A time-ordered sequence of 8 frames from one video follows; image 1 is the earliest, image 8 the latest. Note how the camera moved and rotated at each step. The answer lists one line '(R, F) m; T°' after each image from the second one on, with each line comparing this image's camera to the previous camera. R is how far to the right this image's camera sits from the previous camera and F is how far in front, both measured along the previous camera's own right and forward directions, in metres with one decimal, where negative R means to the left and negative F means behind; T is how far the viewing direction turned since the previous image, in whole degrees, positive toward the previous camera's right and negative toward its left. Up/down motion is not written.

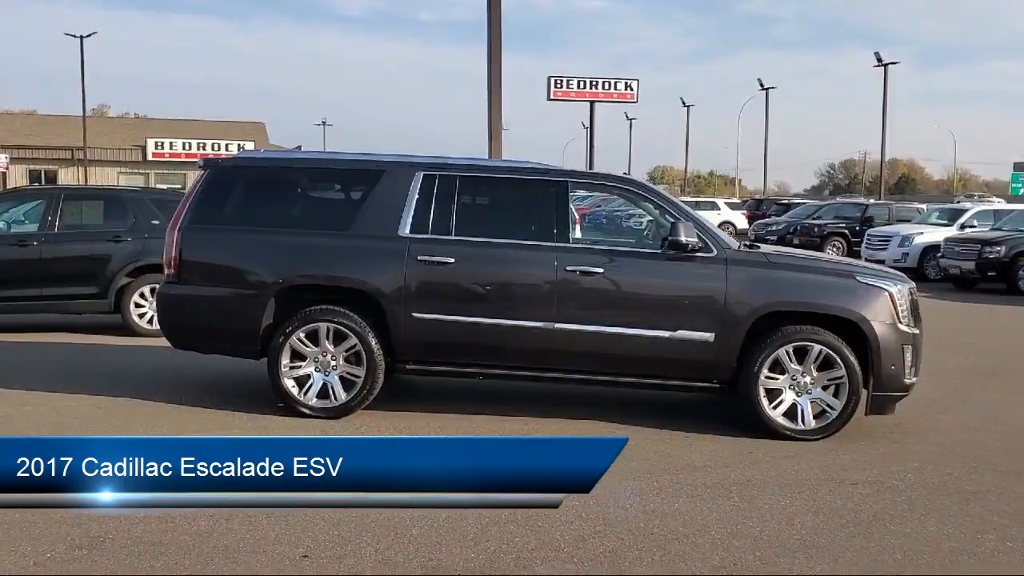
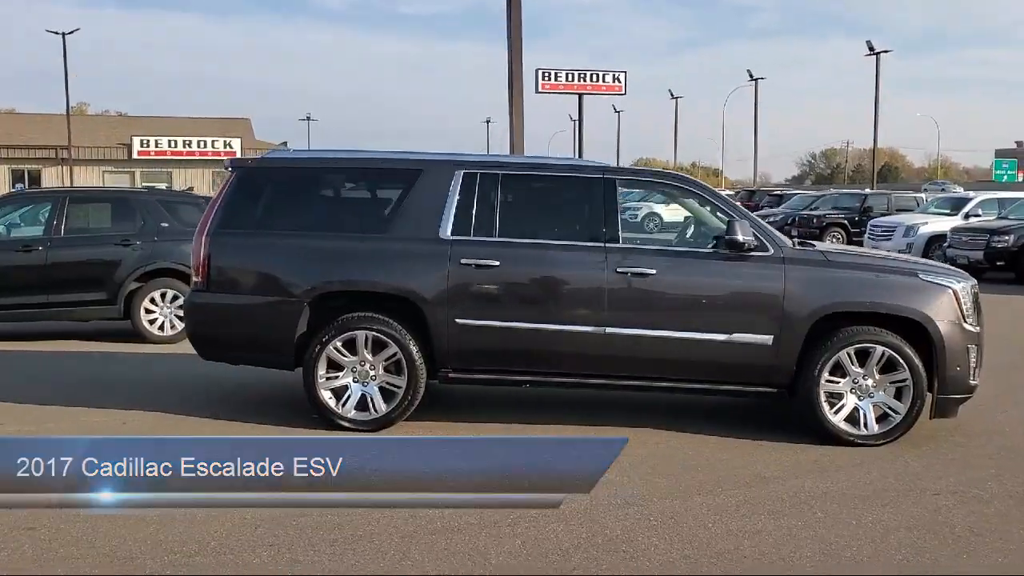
(-0.4, +0.3) m; +1°
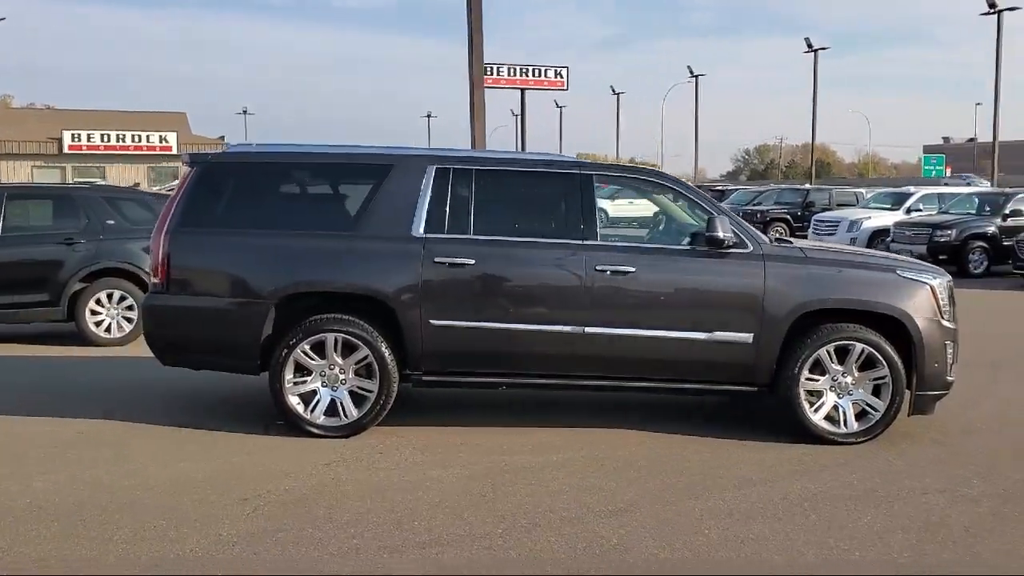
(-0.2, +0.2) m; +4°
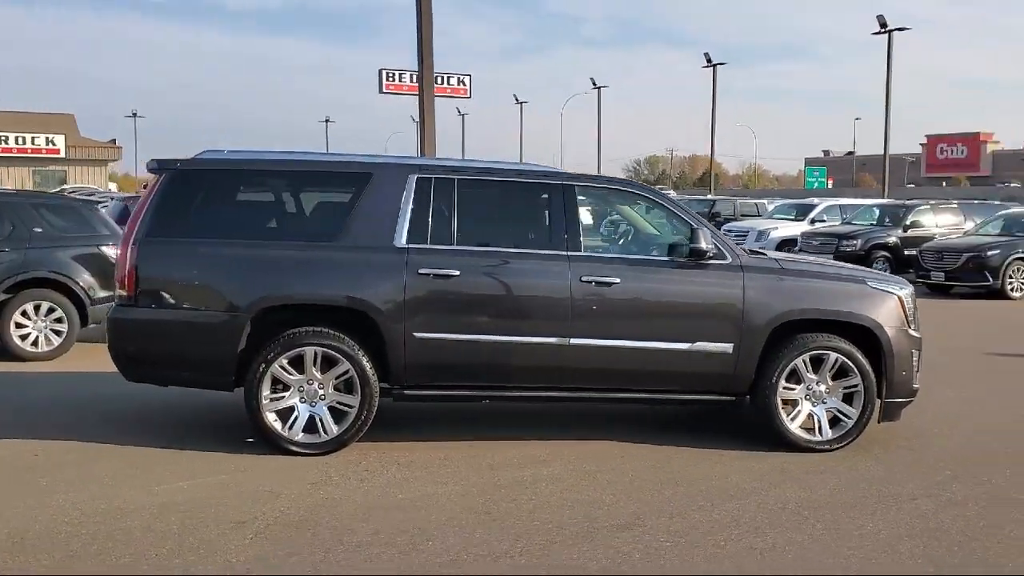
(-0.6, +0.1) m; +6°
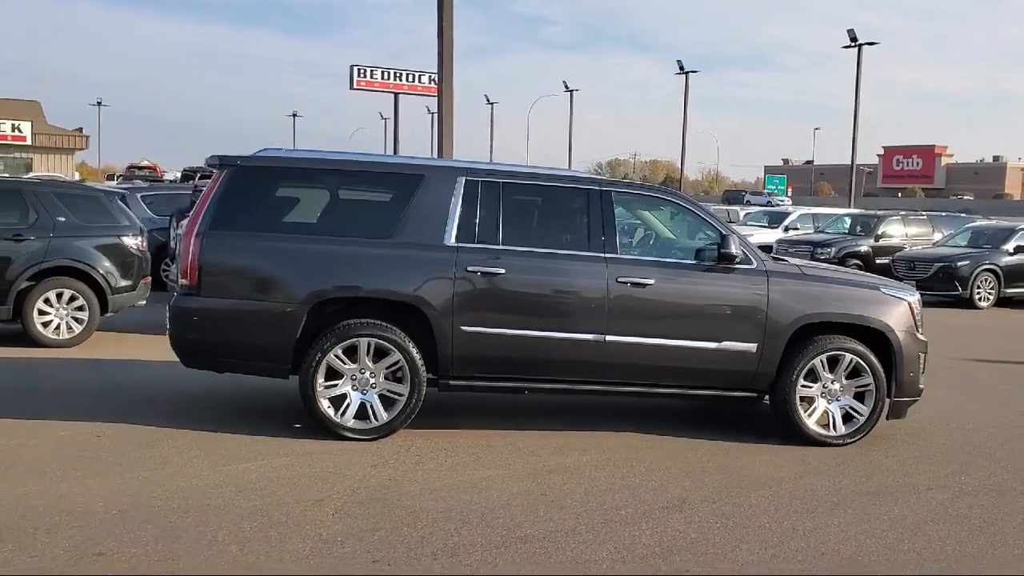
(-0.6, -0.4) m; +2°
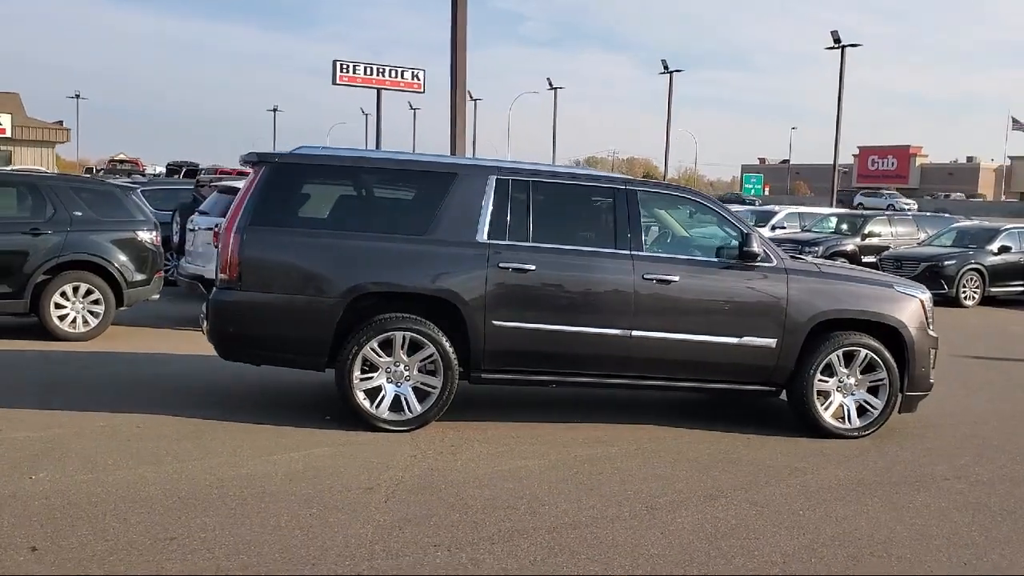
(-0.4, -0.2) m; +1°
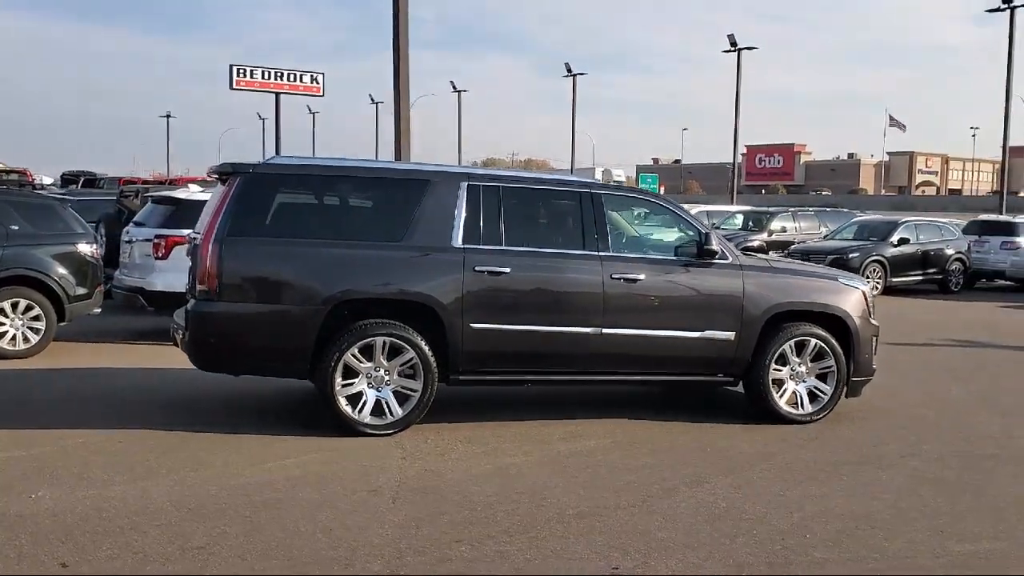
(-0.5, -0.2) m; +6°
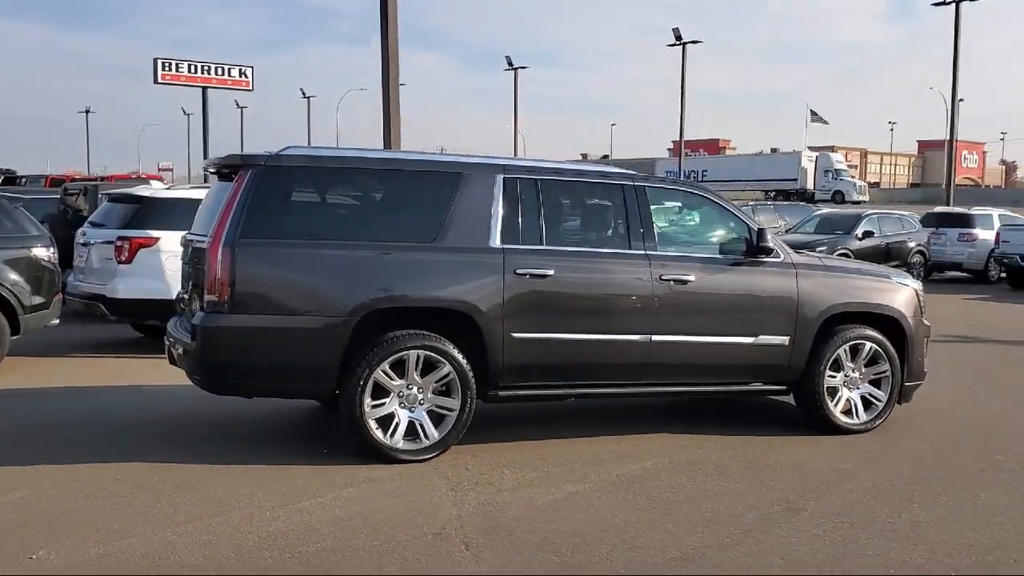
(-0.7, +0.8) m; +4°
